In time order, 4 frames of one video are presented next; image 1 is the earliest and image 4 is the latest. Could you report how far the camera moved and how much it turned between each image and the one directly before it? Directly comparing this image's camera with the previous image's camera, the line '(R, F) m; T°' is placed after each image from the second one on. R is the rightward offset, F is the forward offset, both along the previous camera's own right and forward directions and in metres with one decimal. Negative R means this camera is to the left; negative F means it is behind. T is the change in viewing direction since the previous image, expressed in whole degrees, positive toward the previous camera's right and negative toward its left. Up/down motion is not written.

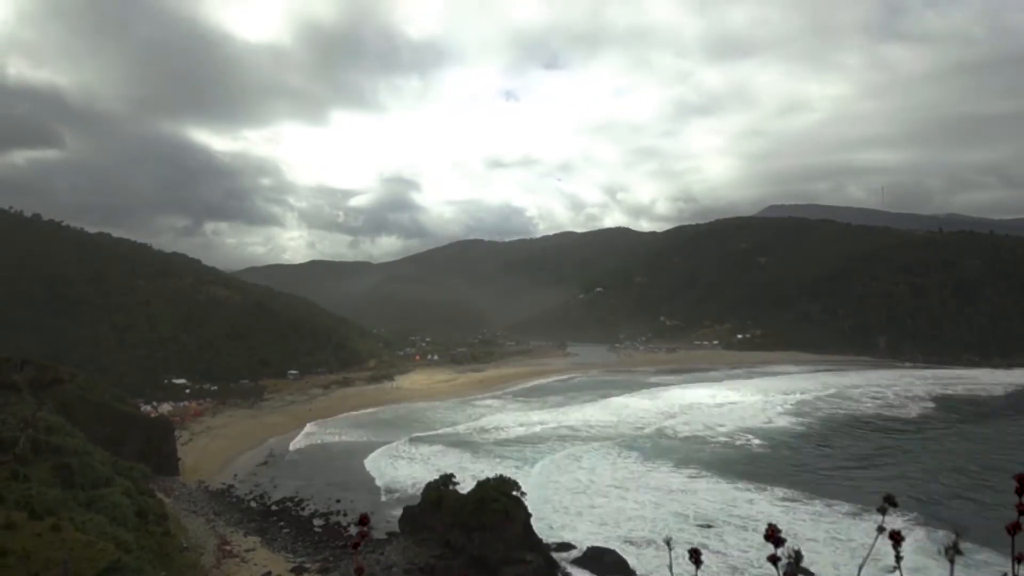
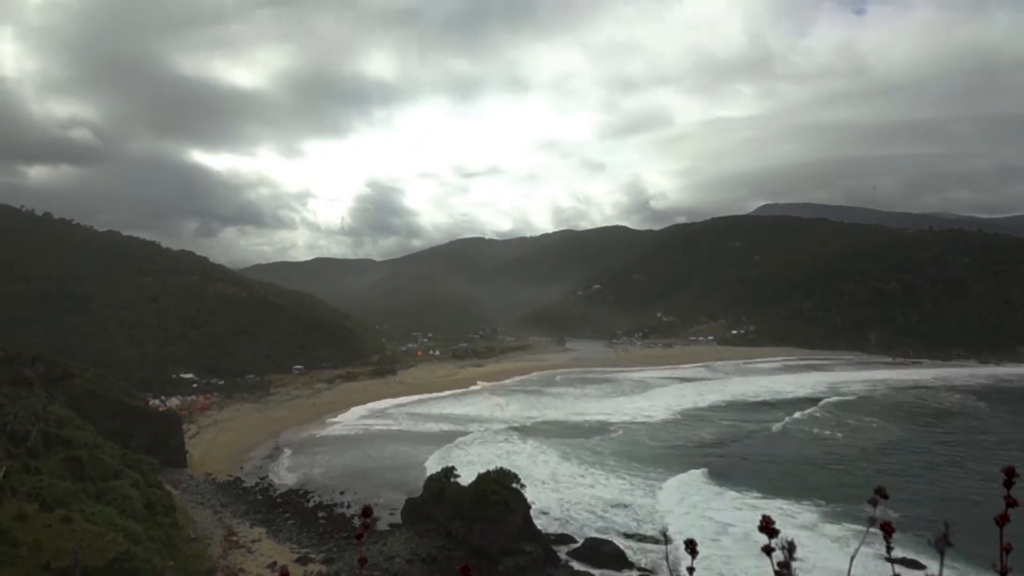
(0.0, -0.5) m; 0°
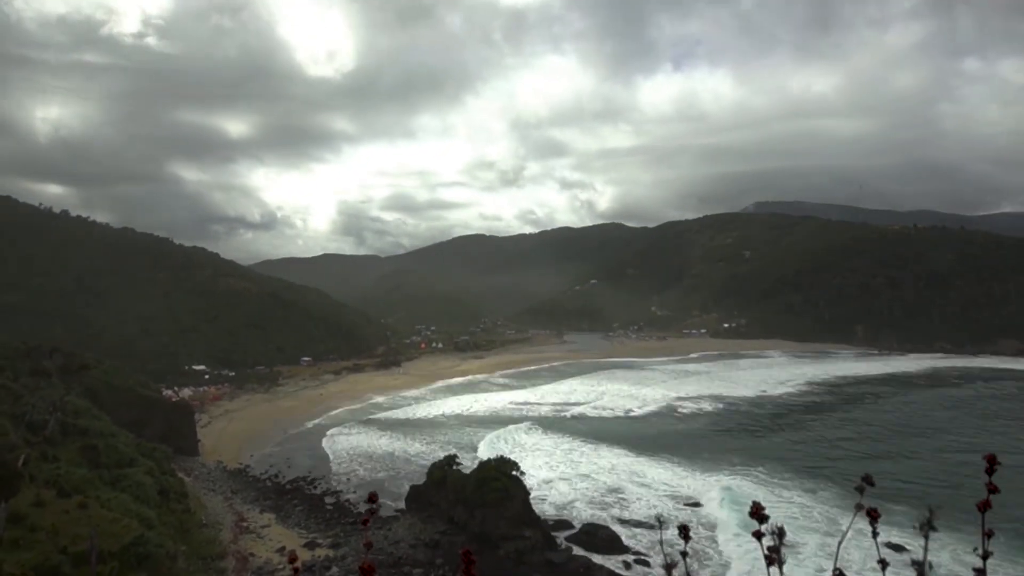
(0.0, -0.8) m; 0°
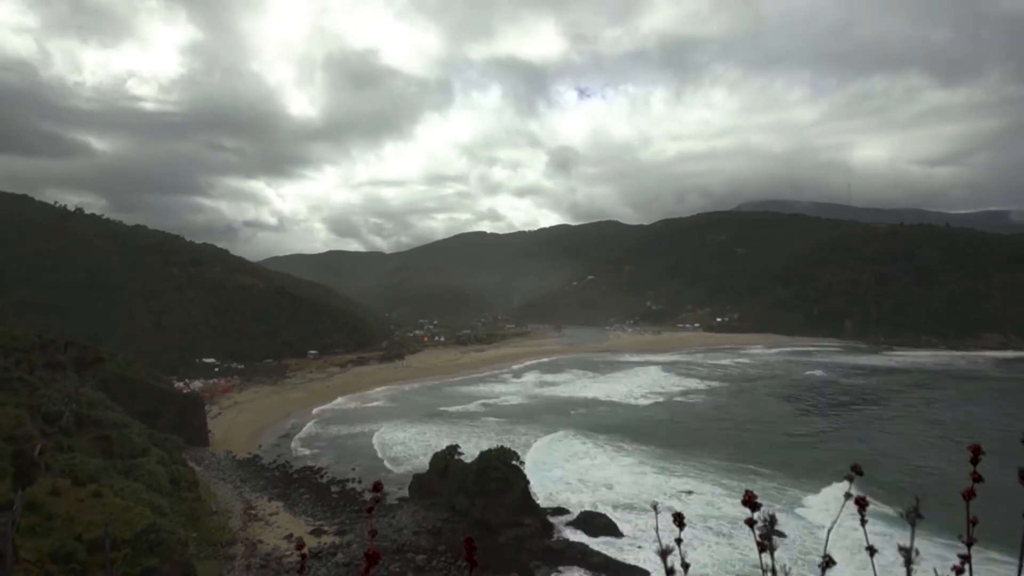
(+0.1, -0.7) m; 0°
